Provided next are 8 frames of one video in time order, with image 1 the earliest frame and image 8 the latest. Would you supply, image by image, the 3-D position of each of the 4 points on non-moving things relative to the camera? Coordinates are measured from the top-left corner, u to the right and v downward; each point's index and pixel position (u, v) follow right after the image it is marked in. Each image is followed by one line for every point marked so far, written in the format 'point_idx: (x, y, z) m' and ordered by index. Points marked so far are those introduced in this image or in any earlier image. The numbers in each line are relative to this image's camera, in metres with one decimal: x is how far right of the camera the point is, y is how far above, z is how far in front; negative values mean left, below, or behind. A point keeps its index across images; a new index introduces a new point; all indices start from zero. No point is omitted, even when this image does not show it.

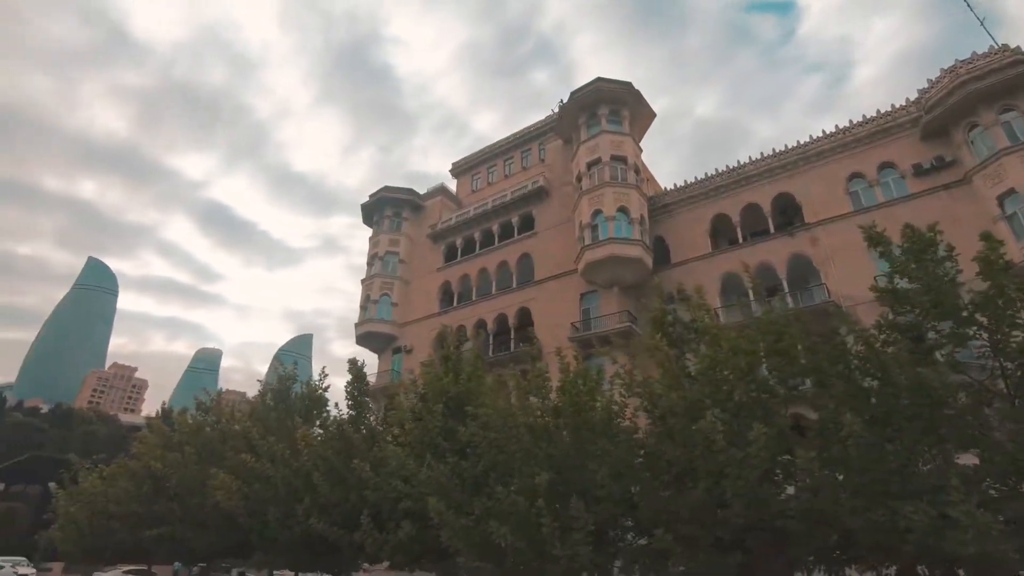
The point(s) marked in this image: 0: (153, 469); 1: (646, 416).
0: (-11.4, -5.8, +17.2) m
1: (+2.9, -2.8, +11.7) m
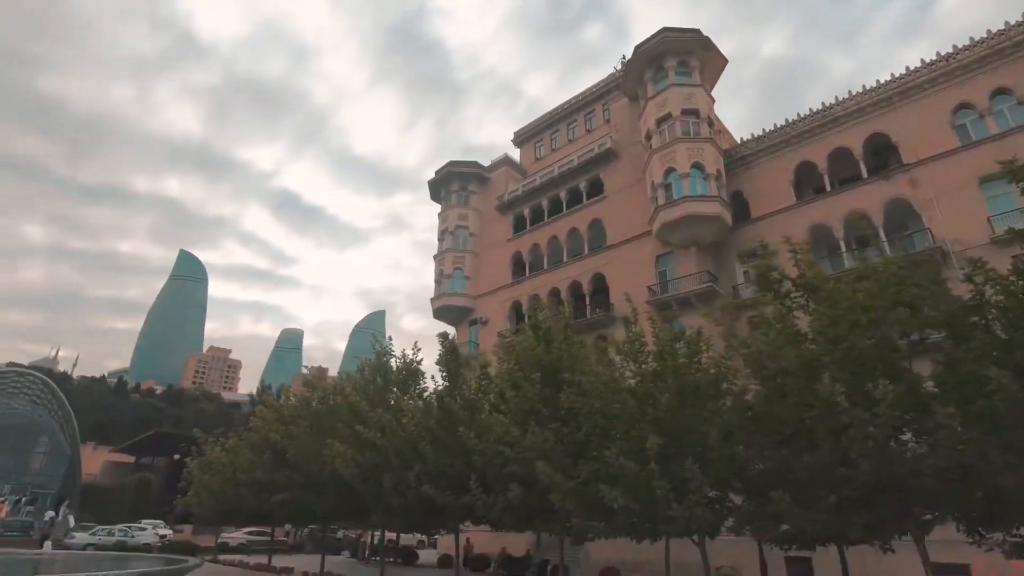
0: (-8.2, -5.3, +18.7) m
1: (+5.1, -1.9, +11.4) m
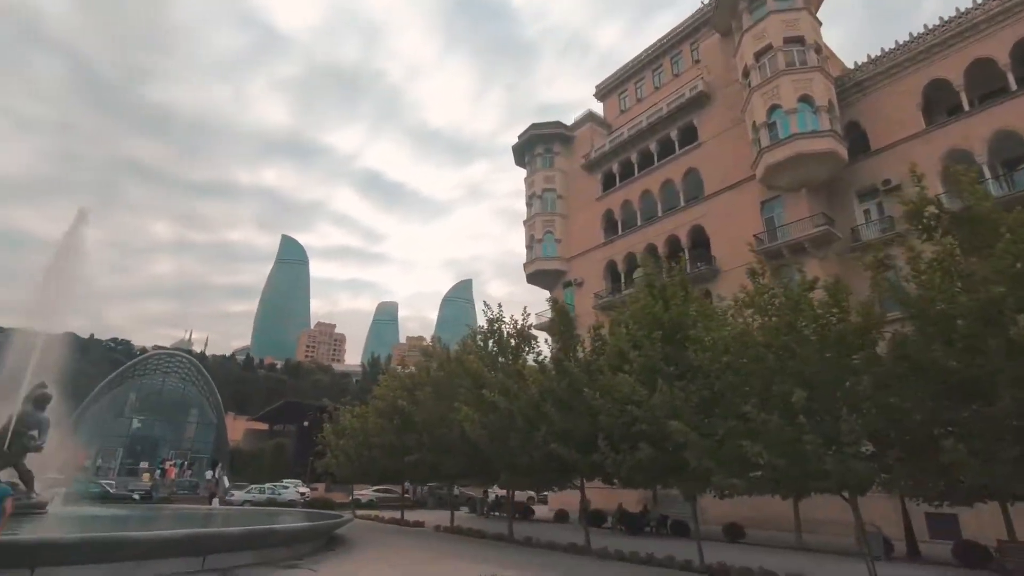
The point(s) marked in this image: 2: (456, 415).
0: (-4.1, -4.4, +20.0) m
1: (+7.7, -0.7, +10.5) m
2: (-1.8, -4.1, +17.3) m
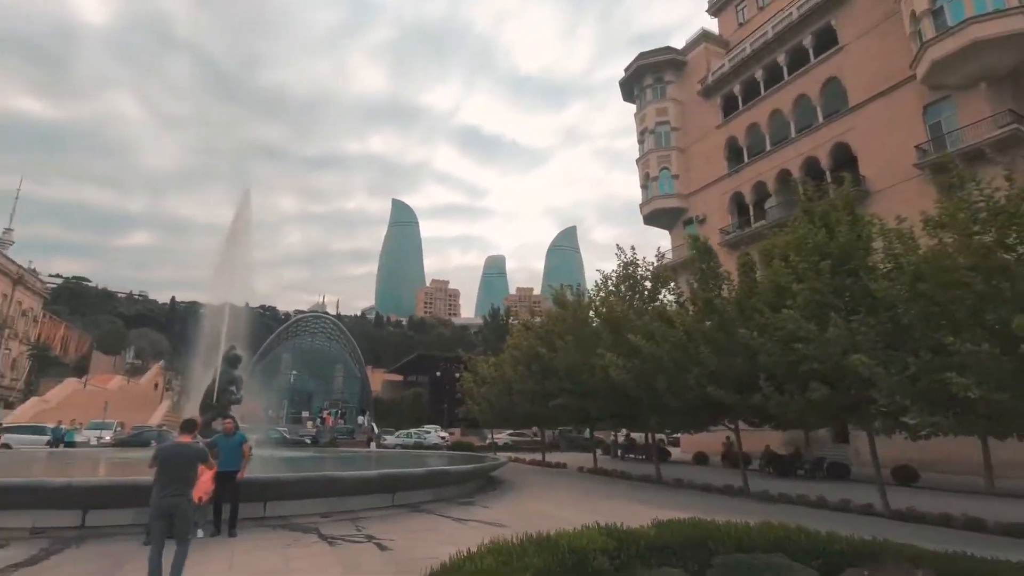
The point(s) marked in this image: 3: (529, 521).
0: (+1.1, -2.5, +20.4) m
1: (+10.6, +0.9, +8.5) m
2: (+2.8, -2.3, +17.3) m
3: (+0.4, -4.5, +10.5) m
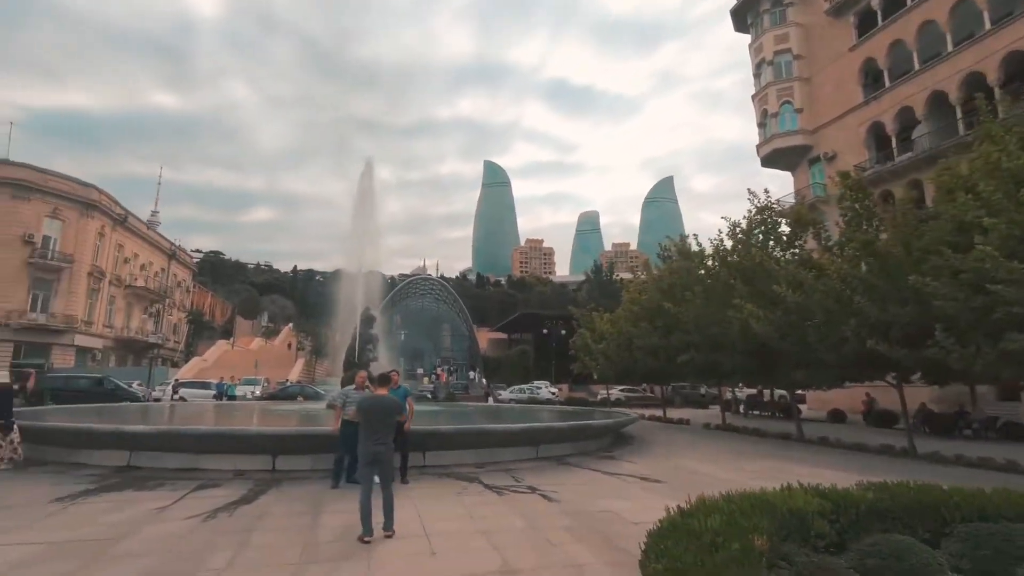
0: (+5.6, -0.7, +19.6) m
1: (+12.7, +2.0, +6.0) m
2: (+6.7, -0.8, +16.3) m
3: (+3.3, -3.6, +10.2) m
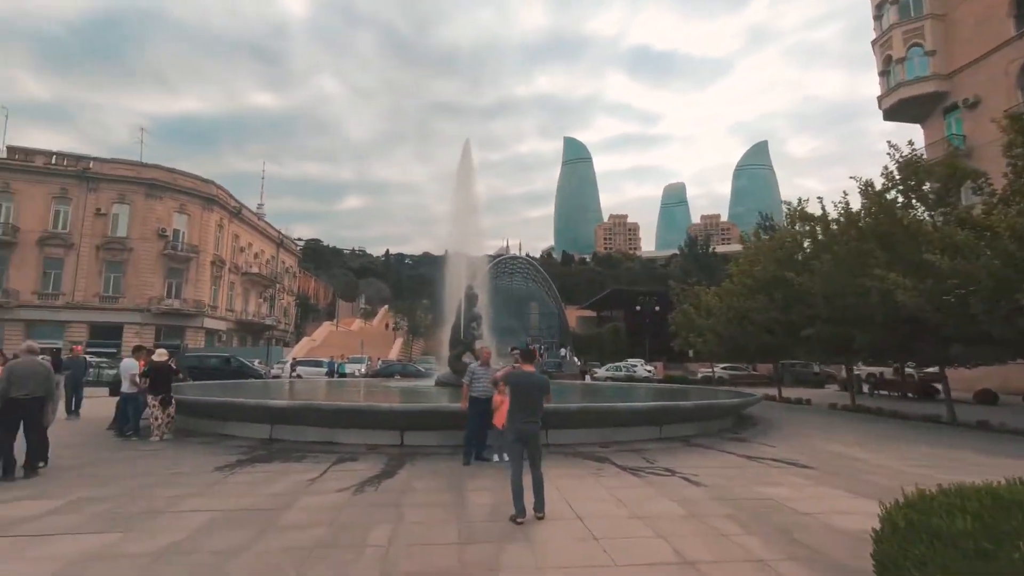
0: (+9.2, +0.3, +18.1) m
1: (+14.1, +2.6, +3.4) m
2: (+9.8, +0.1, +14.6) m
3: (+5.5, -3.0, +9.2) m
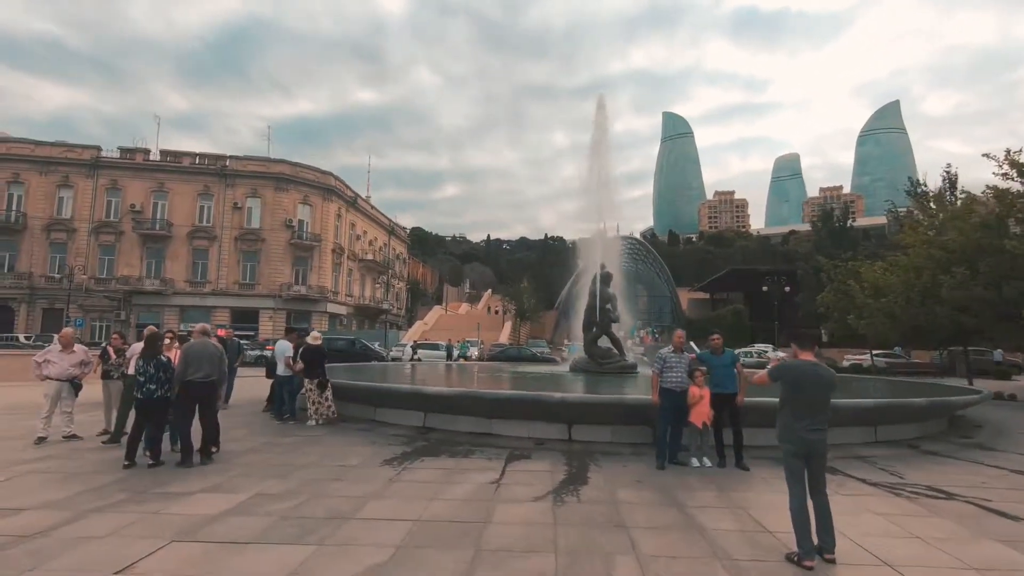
0: (+13.4, +1.1, +14.7) m
1: (+15.5, +3.0, -0.6) m
2: (+13.4, +0.8, +11.2) m
3: (+8.3, -2.5, +6.7) m
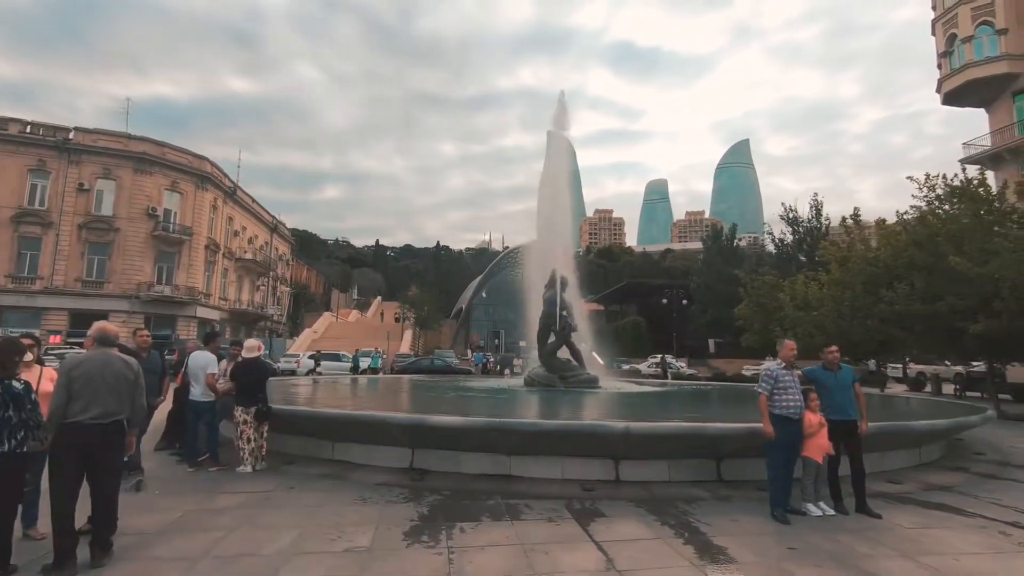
0: (+12.3, +0.7, +15.4) m
1: (+17.8, +2.8, +0.9) m
2: (+13.0, +0.5, +11.9) m
3: (+8.9, -2.7, +6.4) m
